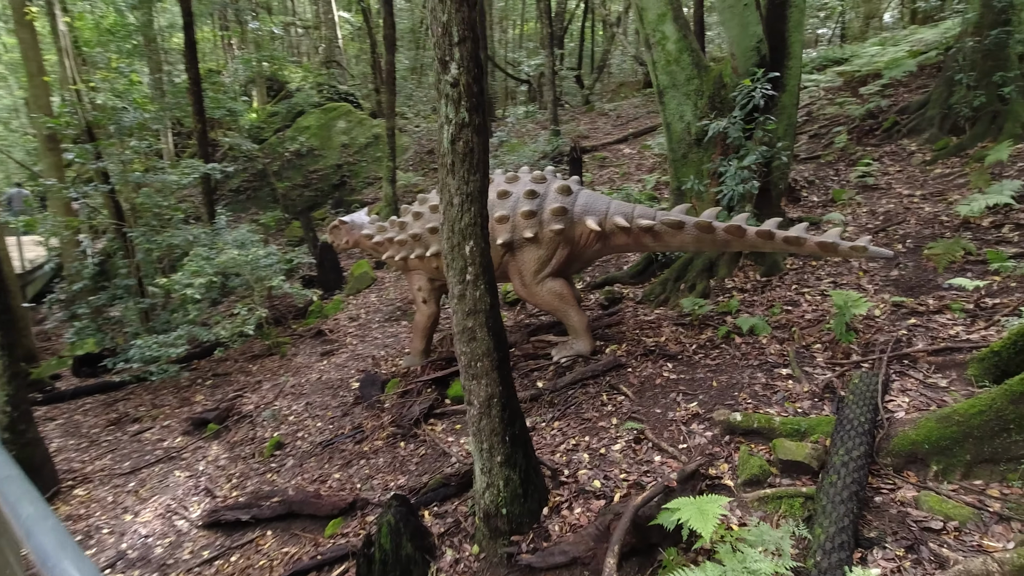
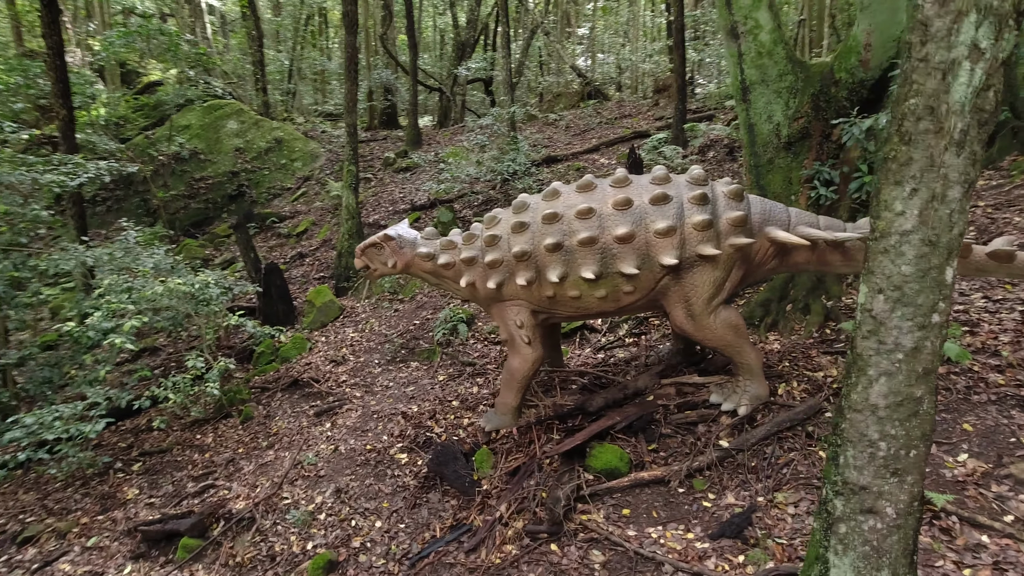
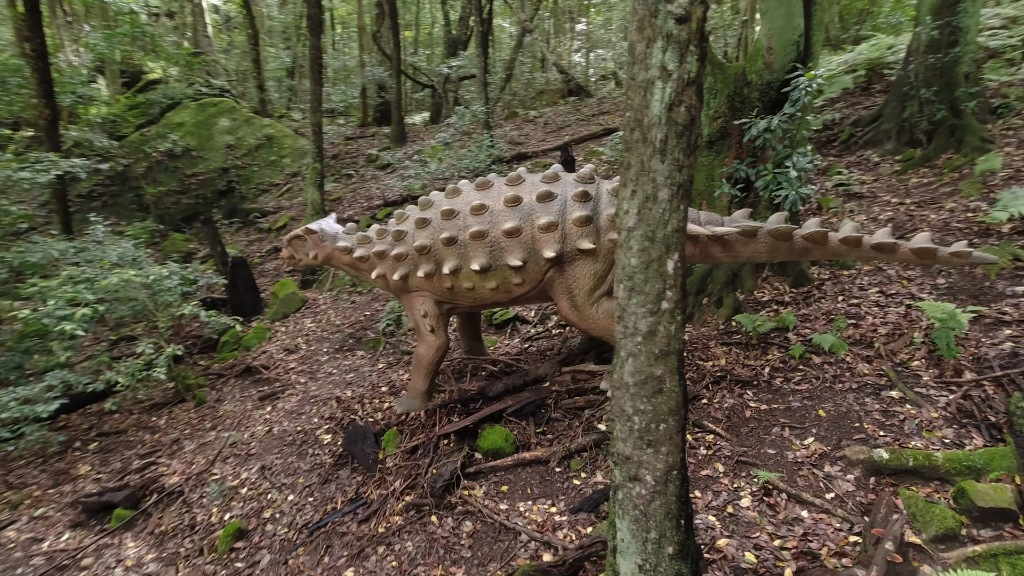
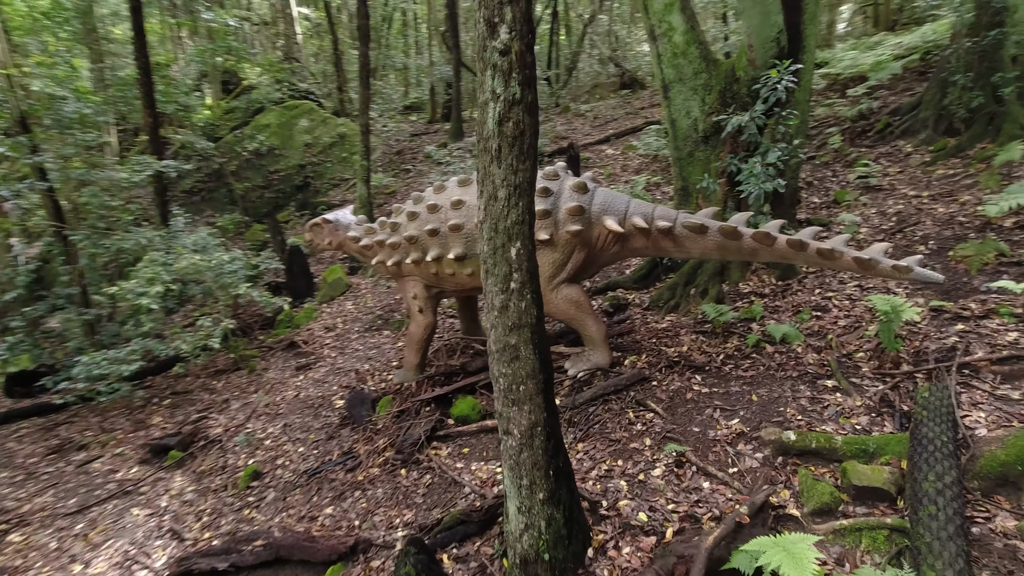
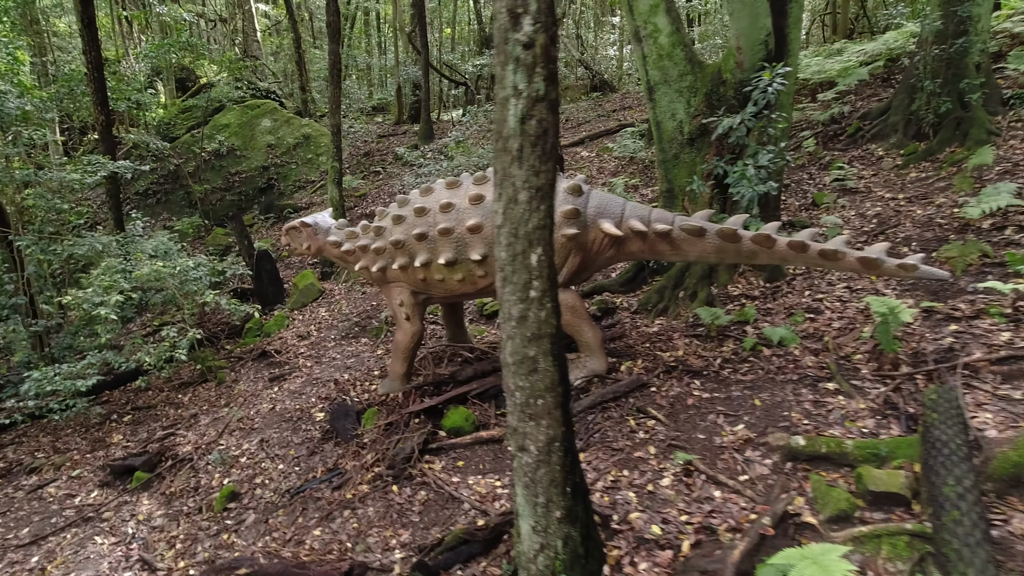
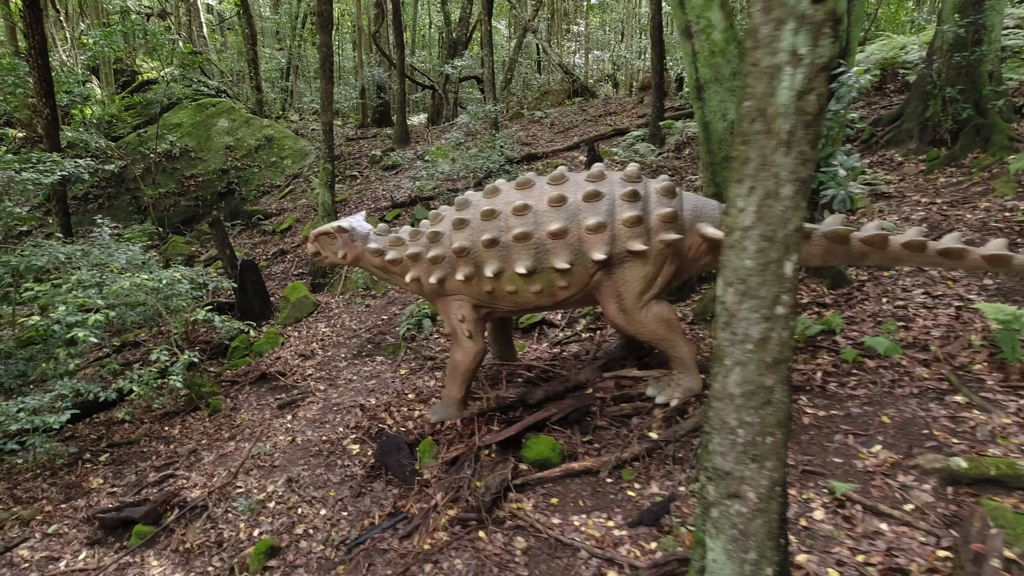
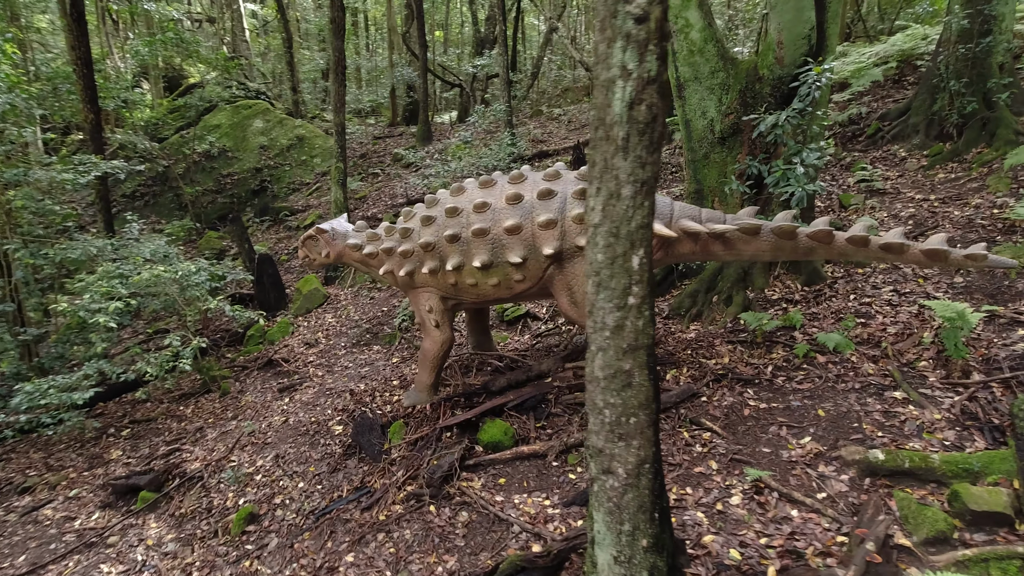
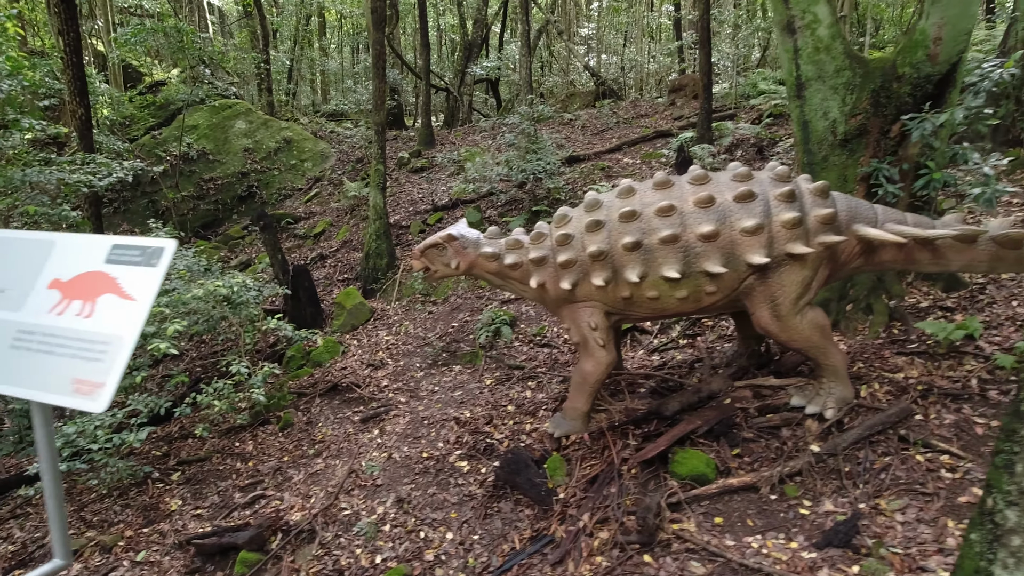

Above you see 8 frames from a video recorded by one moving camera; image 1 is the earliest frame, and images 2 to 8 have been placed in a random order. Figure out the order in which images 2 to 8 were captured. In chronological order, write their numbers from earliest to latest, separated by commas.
4, 5, 7, 3, 6, 2, 8
